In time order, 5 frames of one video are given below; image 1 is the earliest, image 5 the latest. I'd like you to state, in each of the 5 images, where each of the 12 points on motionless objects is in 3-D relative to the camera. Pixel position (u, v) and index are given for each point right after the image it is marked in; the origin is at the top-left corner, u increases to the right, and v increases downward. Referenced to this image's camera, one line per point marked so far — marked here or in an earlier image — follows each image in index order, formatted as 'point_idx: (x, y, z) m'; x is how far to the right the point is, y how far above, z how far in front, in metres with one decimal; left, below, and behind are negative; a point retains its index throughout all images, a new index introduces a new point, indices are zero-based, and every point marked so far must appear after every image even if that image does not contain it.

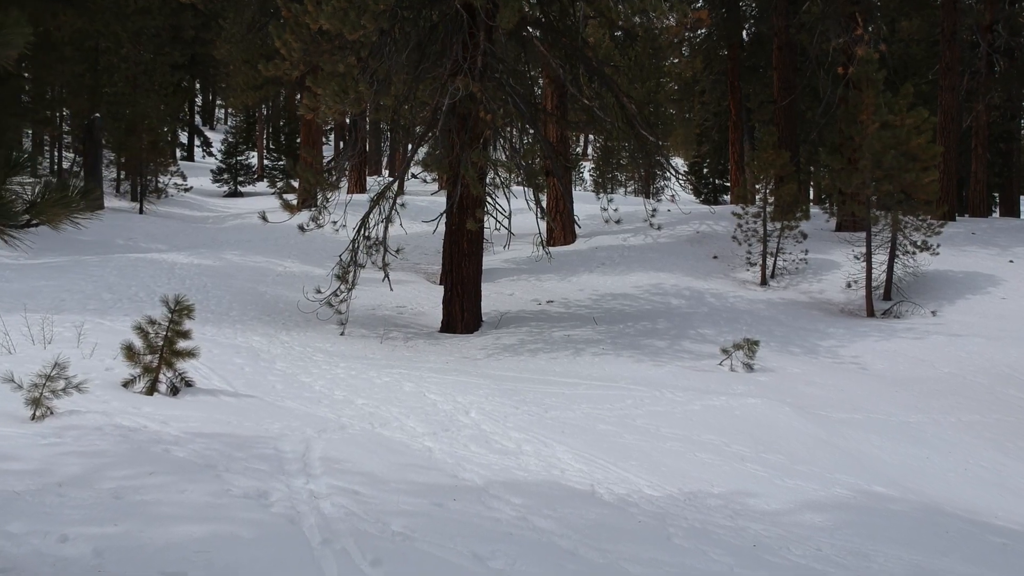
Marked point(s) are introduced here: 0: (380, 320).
0: (-1.1, -0.3, +11.2) m
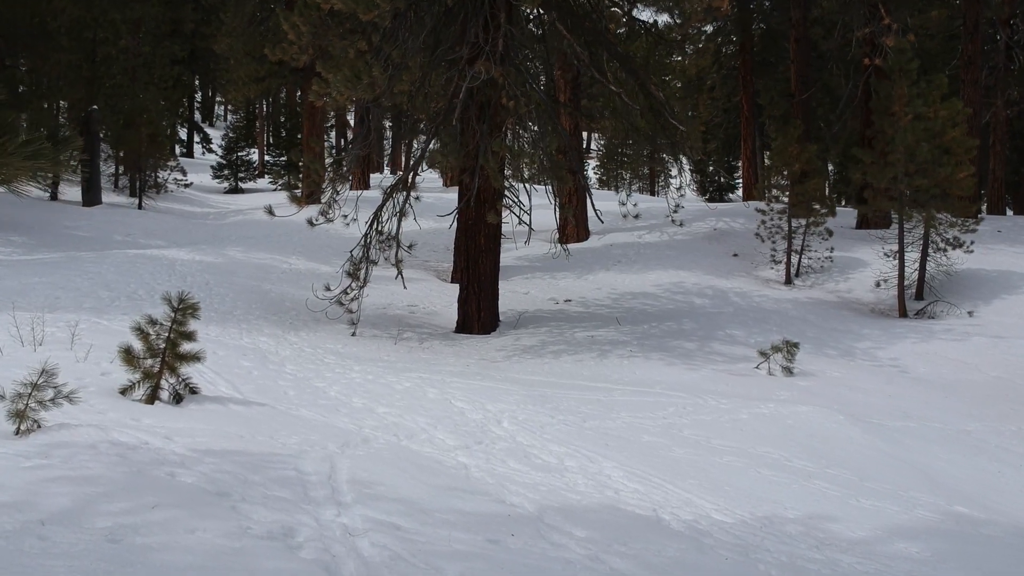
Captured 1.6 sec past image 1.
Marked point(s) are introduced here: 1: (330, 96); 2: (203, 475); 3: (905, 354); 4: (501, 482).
0: (-1.0, -0.3, +10.6) m
1: (-1.2, +1.3, +8.6) m
2: (-0.8, -0.5, +3.3) m
3: (+3.1, -0.5, +10.1) m
4: (0.0, -0.6, +4.2) m
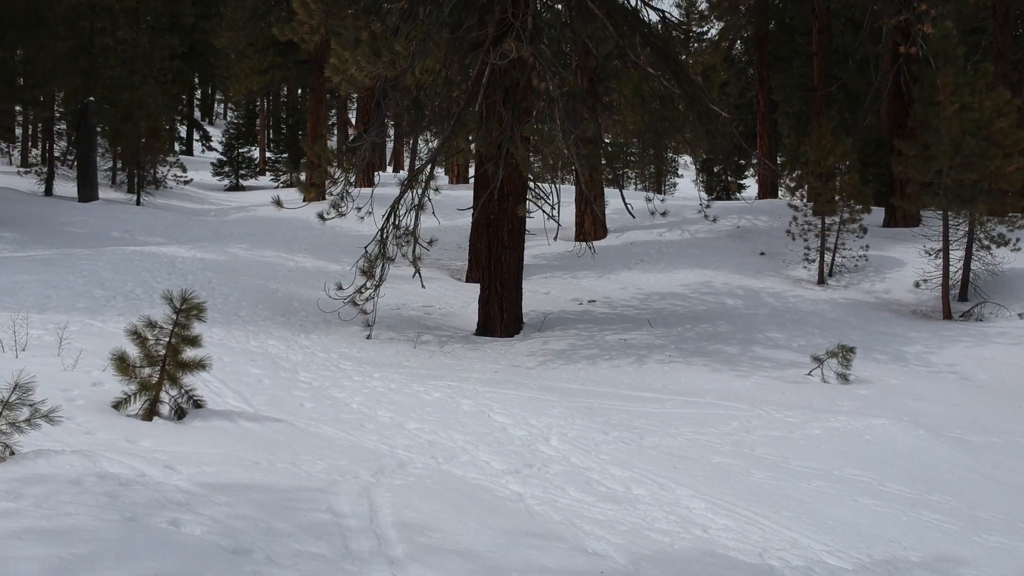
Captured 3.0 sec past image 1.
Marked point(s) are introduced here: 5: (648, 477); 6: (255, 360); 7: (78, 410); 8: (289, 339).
0: (-0.8, -0.3, +9.9) m
1: (-1.0, +1.3, +7.9) m
2: (-0.6, -0.5, +2.6) m
3: (+3.3, -0.5, +9.4) m
4: (+0.2, -0.6, +3.5) m
5: (+0.5, -0.6, +4.5) m
6: (-1.3, -0.4, +6.8) m
7: (-1.4, -0.4, +4.3) m
8: (-1.4, -0.3, +8.1) m
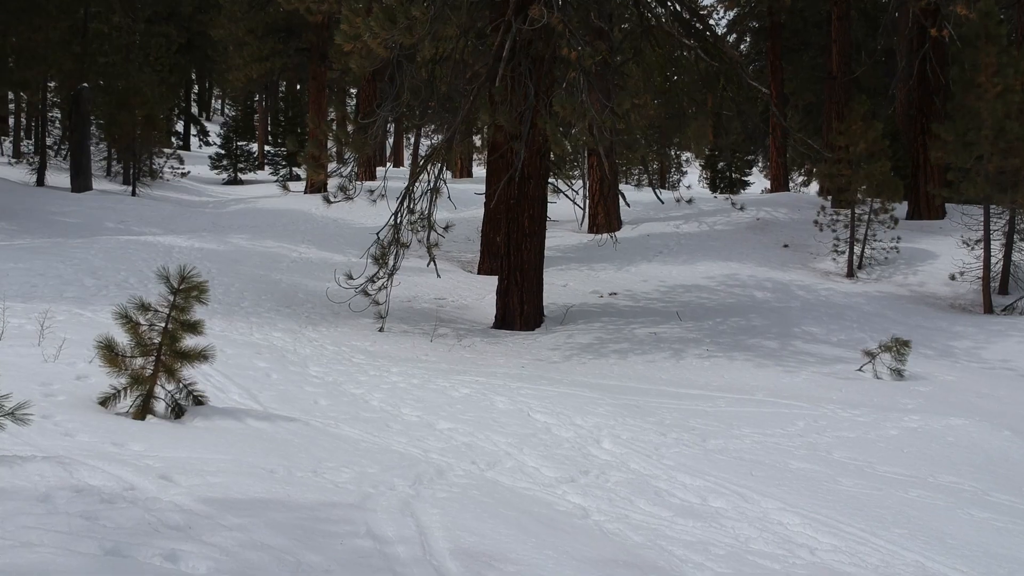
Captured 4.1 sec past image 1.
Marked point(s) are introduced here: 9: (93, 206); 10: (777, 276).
0: (-0.6, -0.2, +9.3) m
1: (-0.8, +1.4, +7.2) m
2: (-0.4, -0.4, +2.0) m
3: (+3.4, -0.5, +8.8) m
4: (+0.3, -0.6, +2.9) m
5: (+0.6, -0.6, +3.8) m
6: (-1.2, -0.3, +6.2) m
7: (-1.3, -0.3, +3.7) m
8: (-1.2, -0.2, +7.5) m
9: (-5.1, +1.0, +15.7) m
10: (+2.5, +0.1, +12.1) m
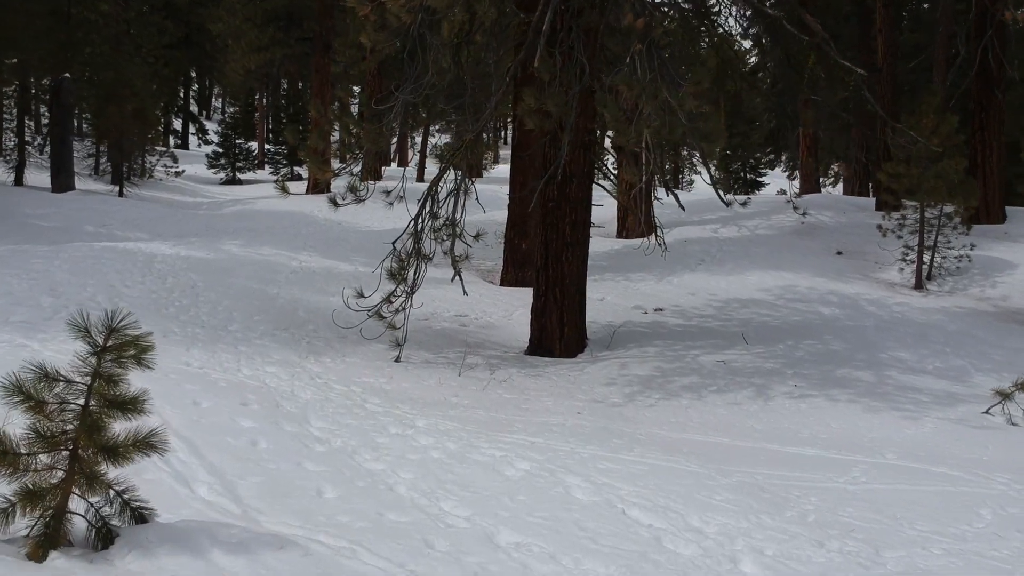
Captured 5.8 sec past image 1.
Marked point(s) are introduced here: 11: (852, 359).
0: (-0.4, -0.3, +7.9) m
1: (-0.6, +1.3, +5.8) m
2: (-0.2, -0.5, +0.6) m
3: (+3.6, -0.6, +7.4) m
4: (+0.5, -0.7, +1.5) m
5: (+0.8, -0.7, +2.4) m
6: (-1.0, -0.4, +4.8) m
7: (-1.1, -0.4, +2.3) m
8: (-1.0, -0.4, +6.1) m
9: (-4.8, +0.9, +14.3) m
10: (+2.7, 0.0, +10.7) m
11: (+2.0, -0.4, +7.7) m
